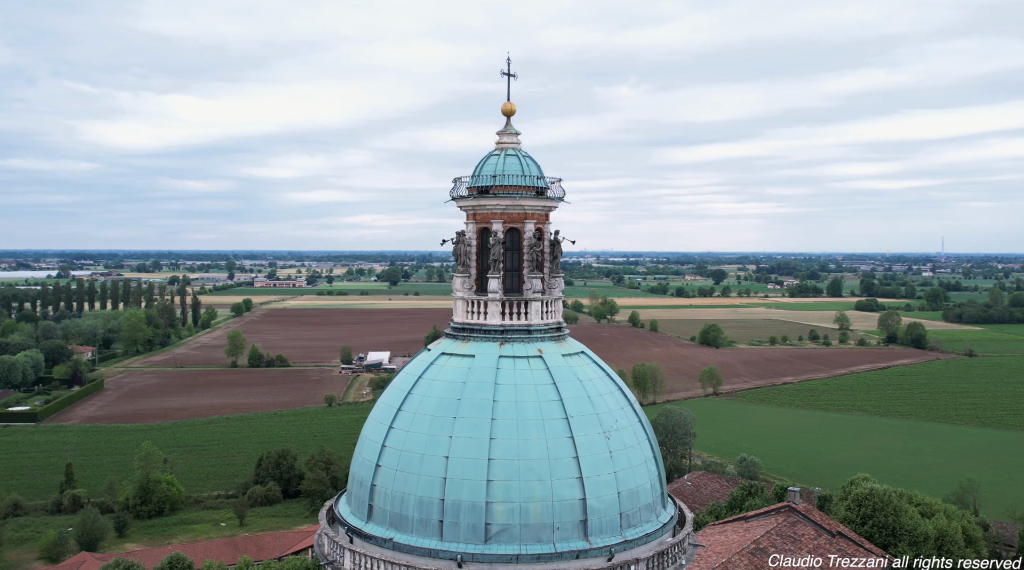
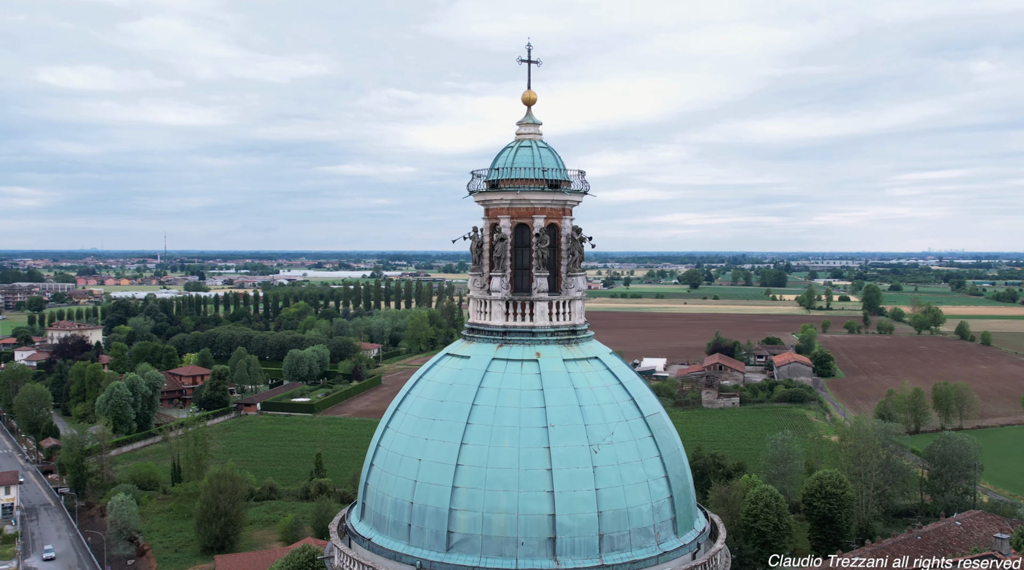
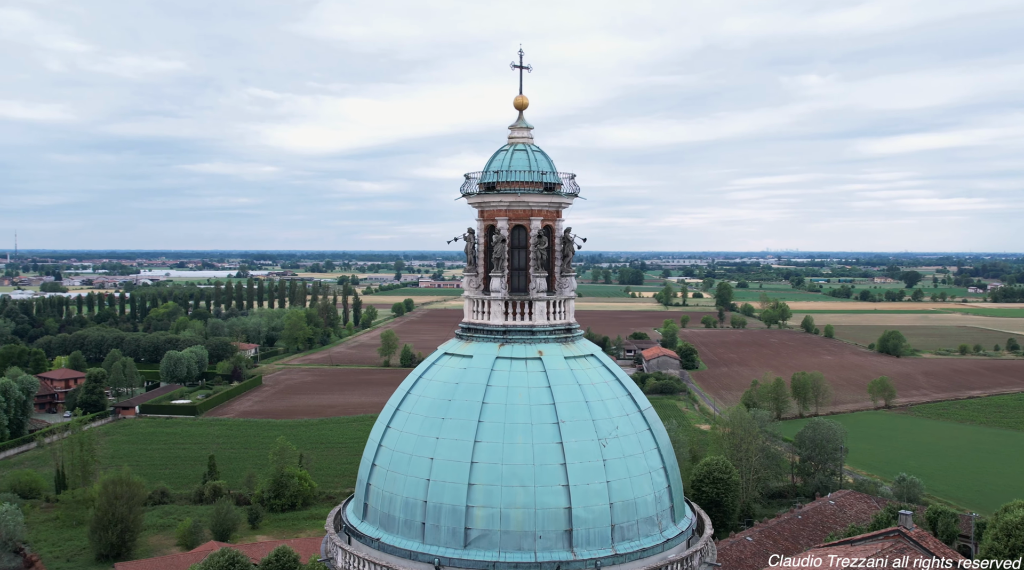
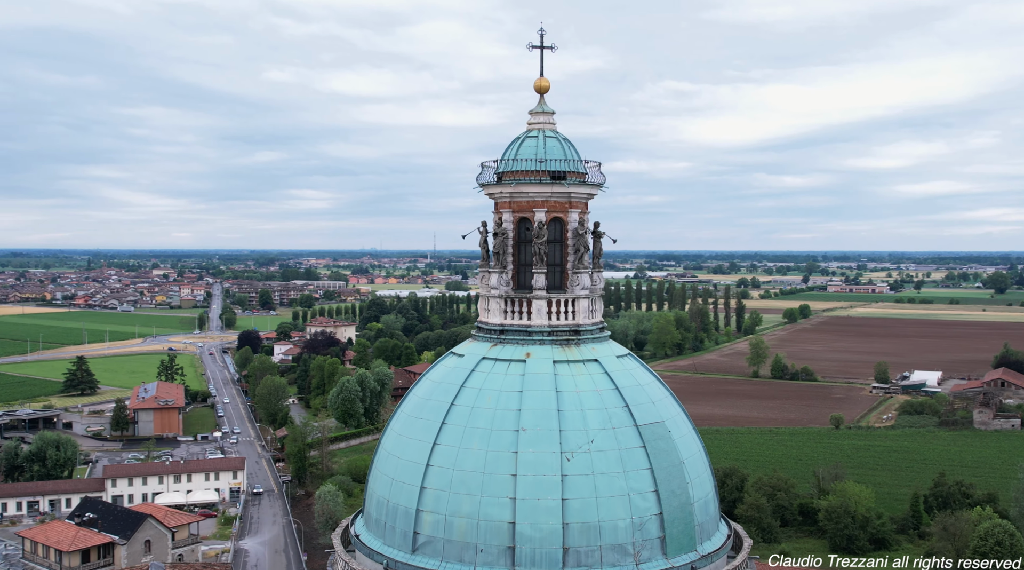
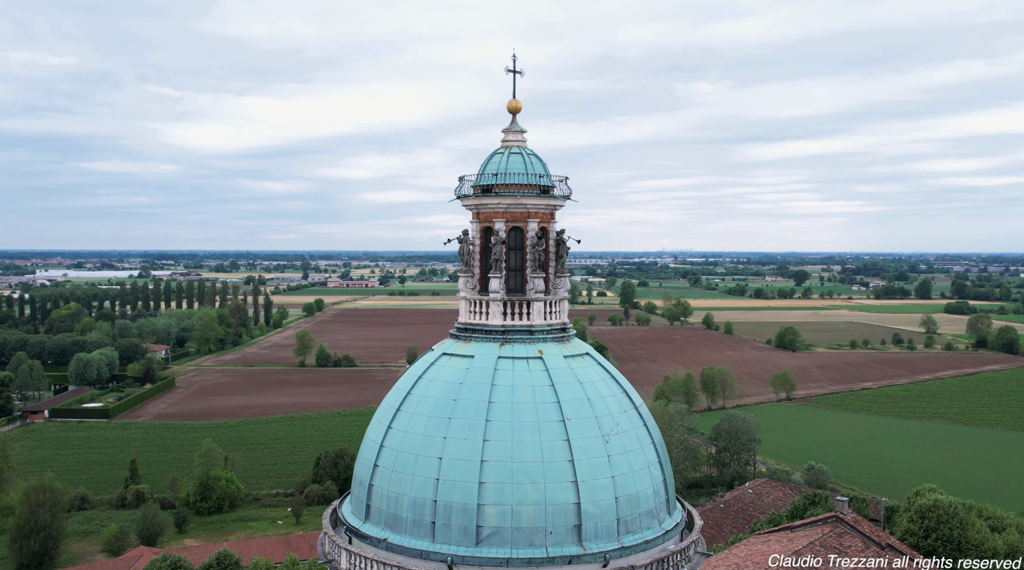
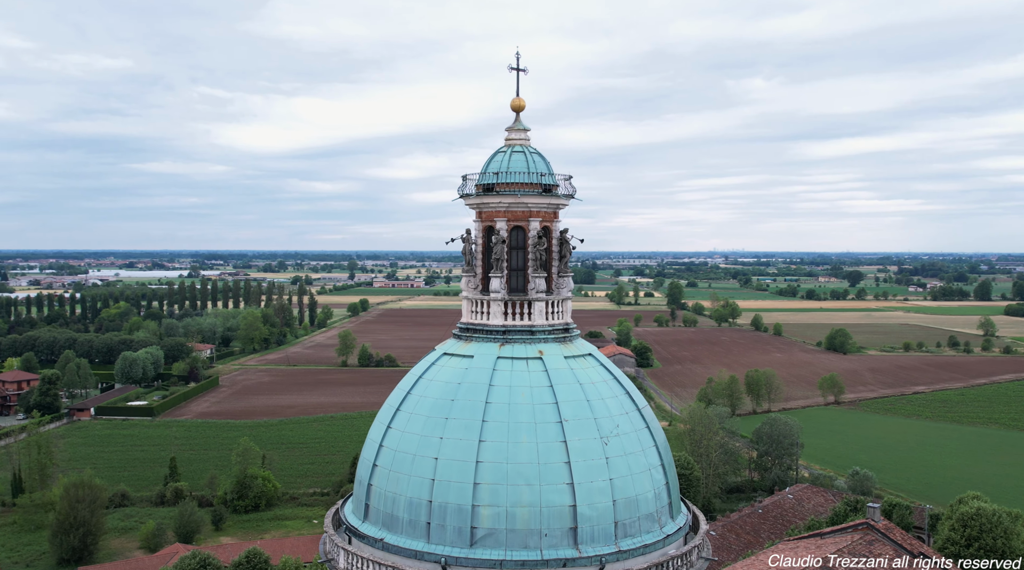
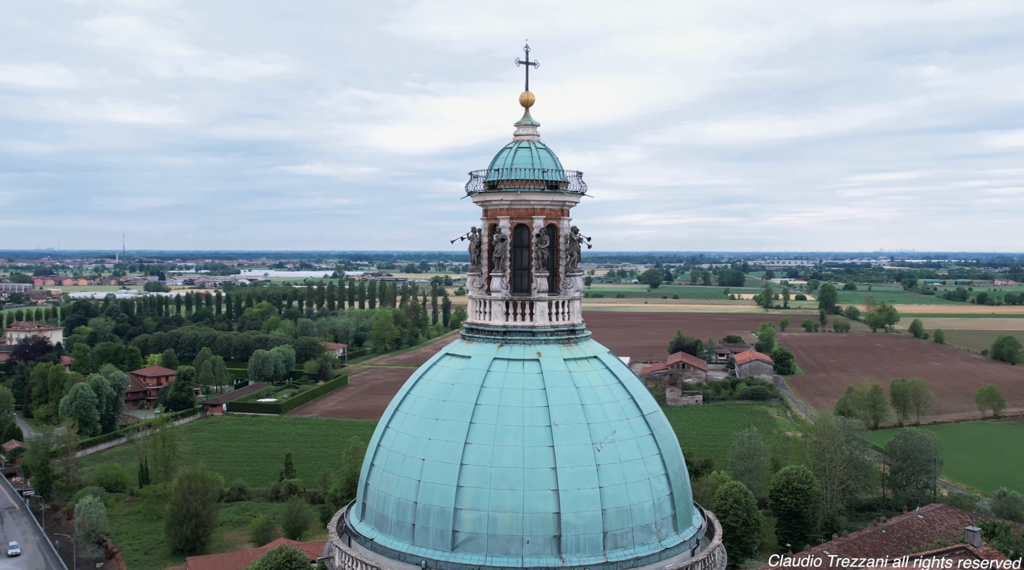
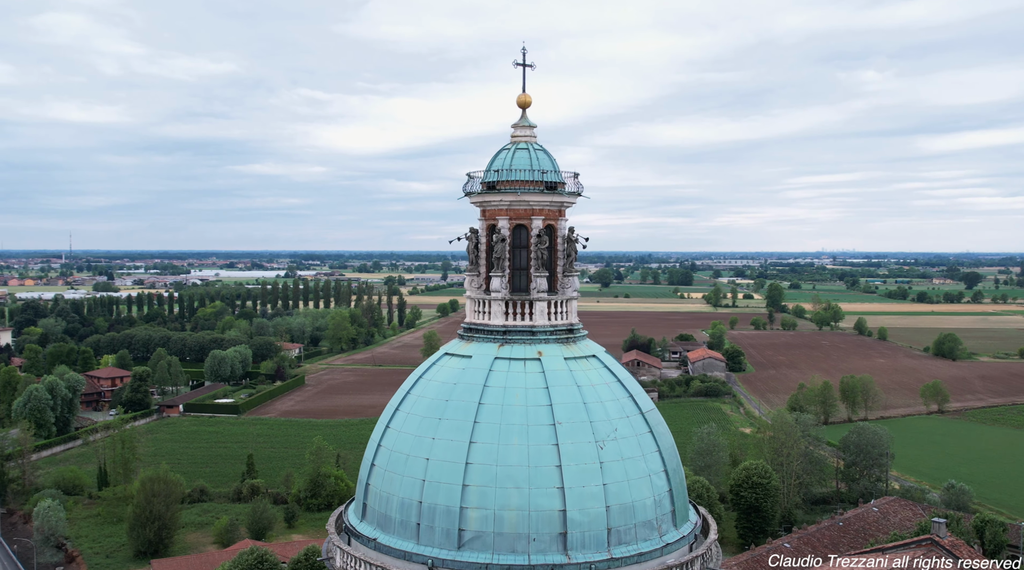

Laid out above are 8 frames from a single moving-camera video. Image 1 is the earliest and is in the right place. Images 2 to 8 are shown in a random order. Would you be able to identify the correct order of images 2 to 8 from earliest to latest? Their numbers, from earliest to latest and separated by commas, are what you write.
5, 6, 3, 8, 7, 2, 4
